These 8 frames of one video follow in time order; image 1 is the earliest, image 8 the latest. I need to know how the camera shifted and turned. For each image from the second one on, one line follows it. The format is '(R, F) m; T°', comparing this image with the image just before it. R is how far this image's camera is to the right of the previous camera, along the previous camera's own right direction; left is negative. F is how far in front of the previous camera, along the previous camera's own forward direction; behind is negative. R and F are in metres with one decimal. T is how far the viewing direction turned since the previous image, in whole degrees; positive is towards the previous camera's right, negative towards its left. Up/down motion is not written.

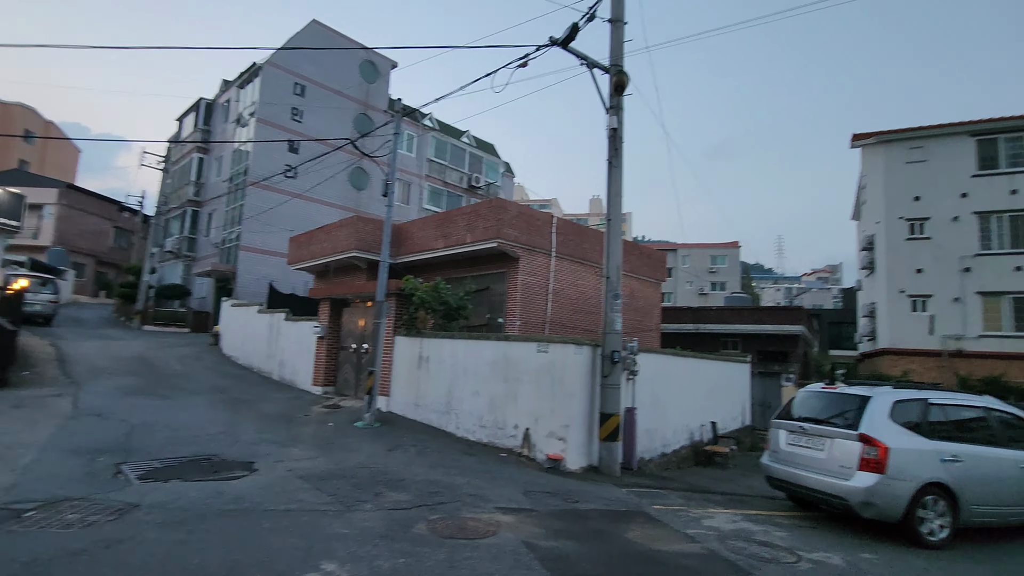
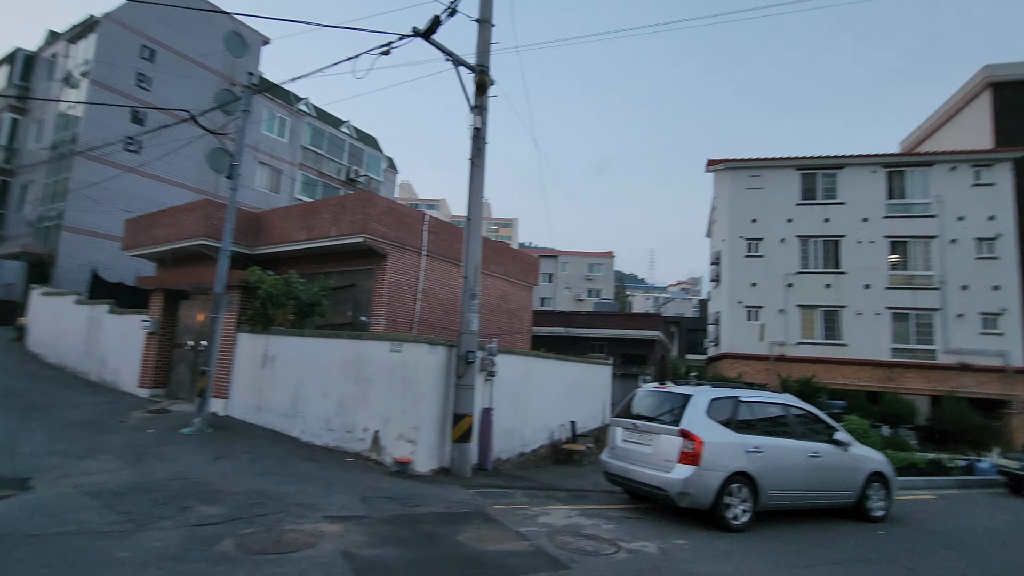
(+0.5, +0.1) m; +12°
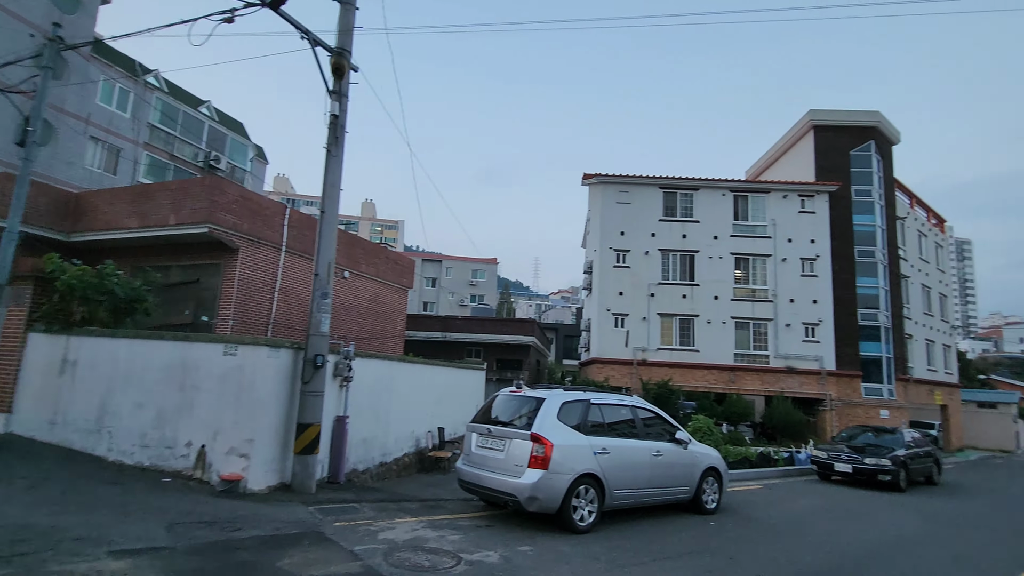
(+0.4, +0.2) m; +12°
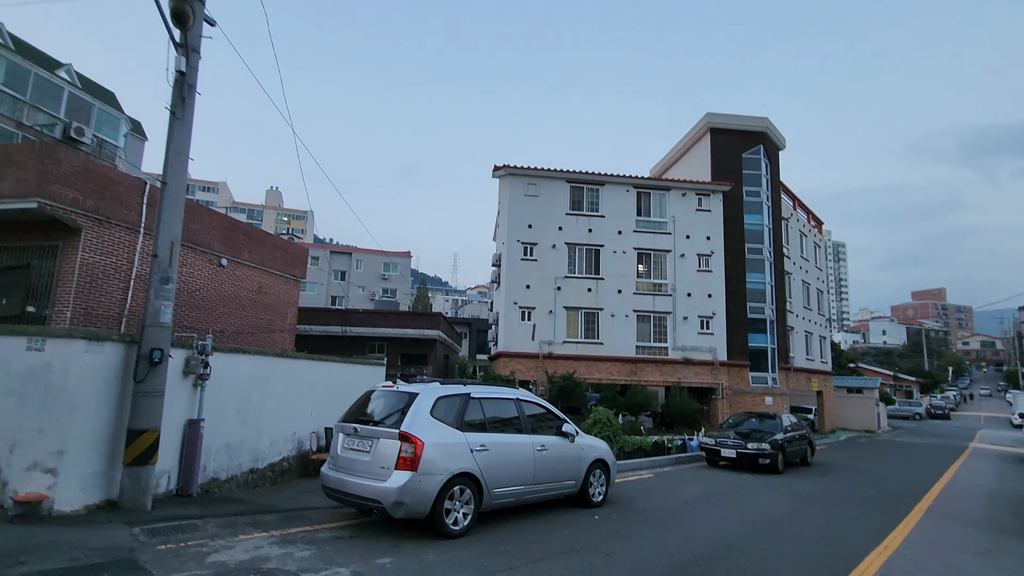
(+0.6, +0.5) m; +9°
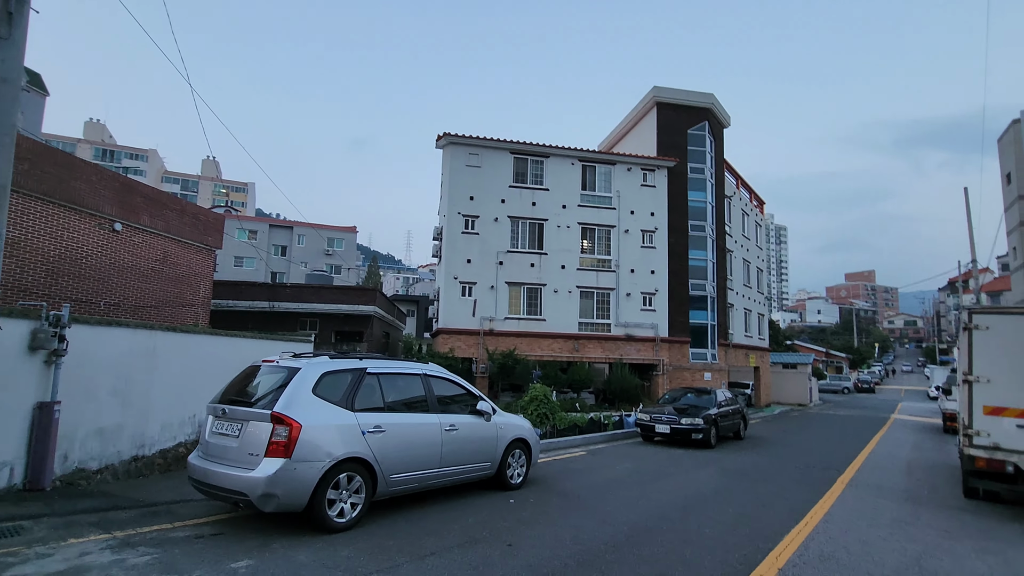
(+0.6, +0.7) m; +5°
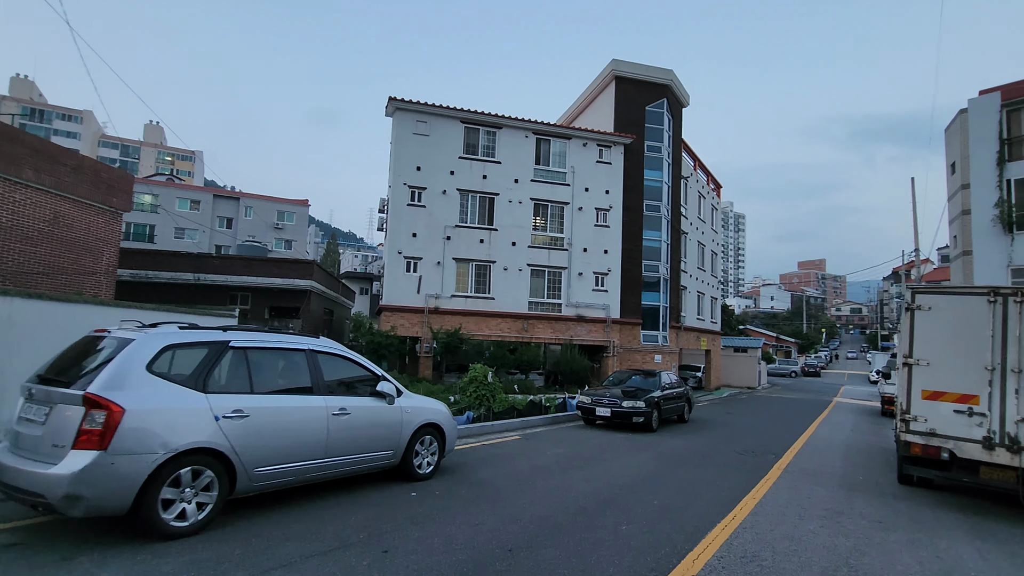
(+0.7, +0.8) m; +4°
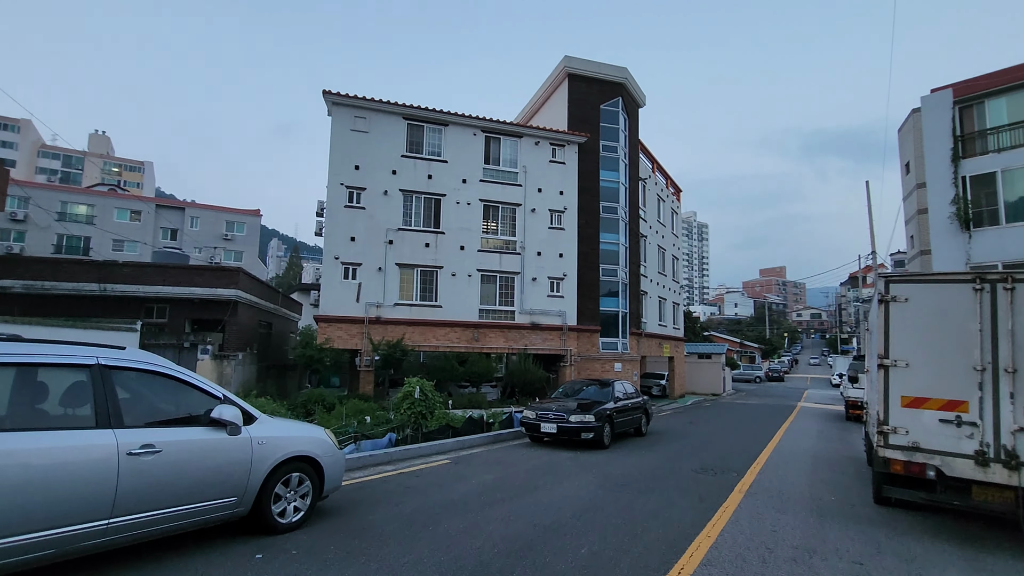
(+0.8, +1.4) m; +3°
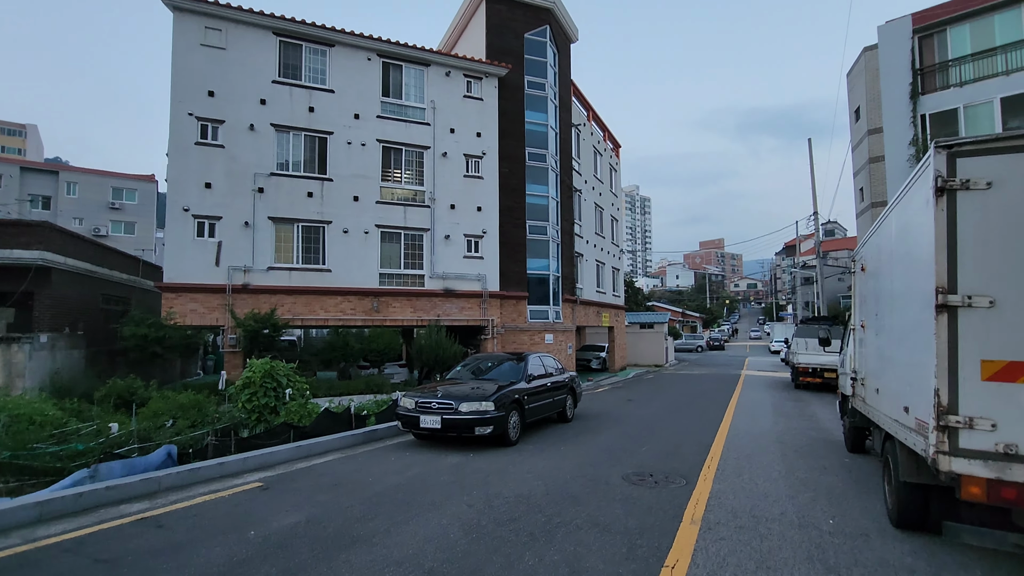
(+1.3, +3.1) m; +6°
